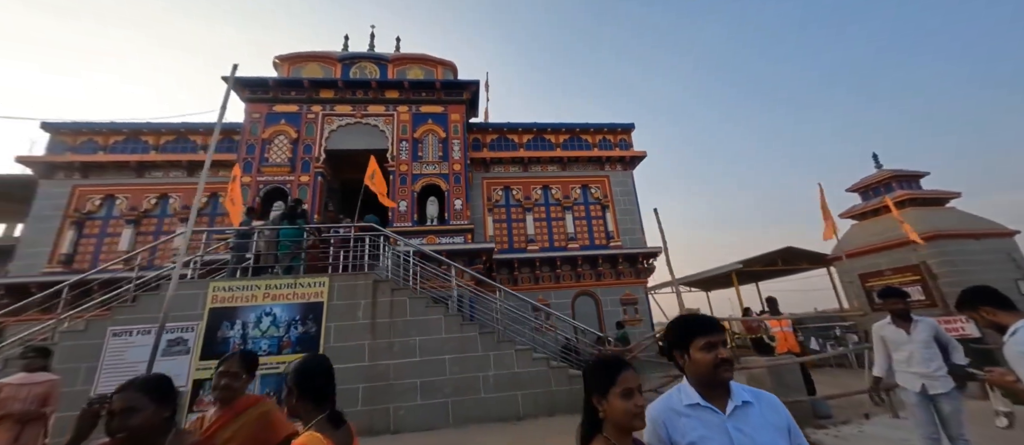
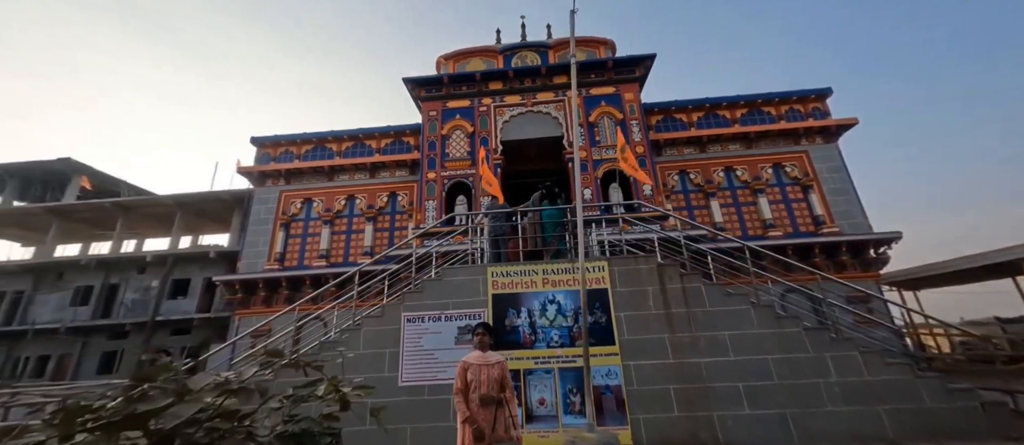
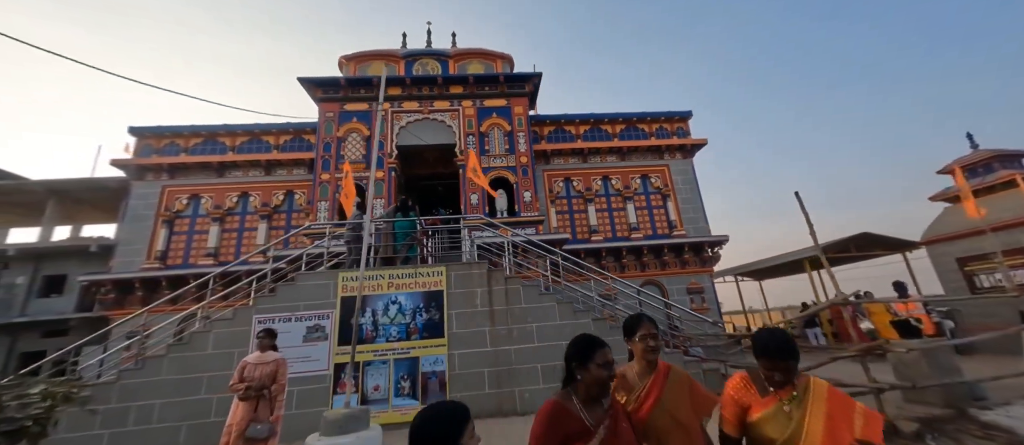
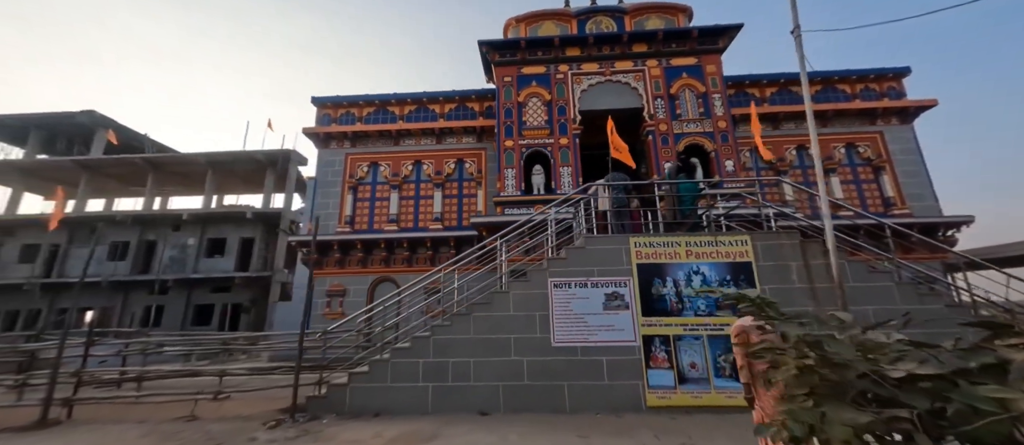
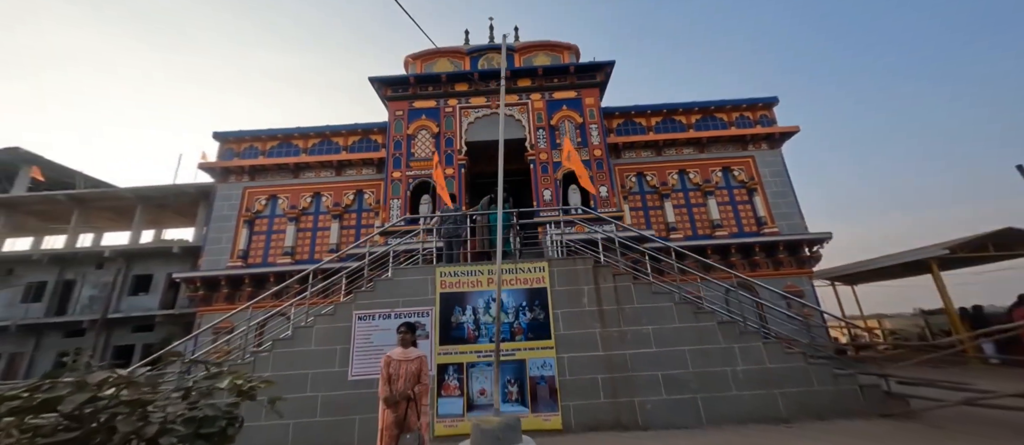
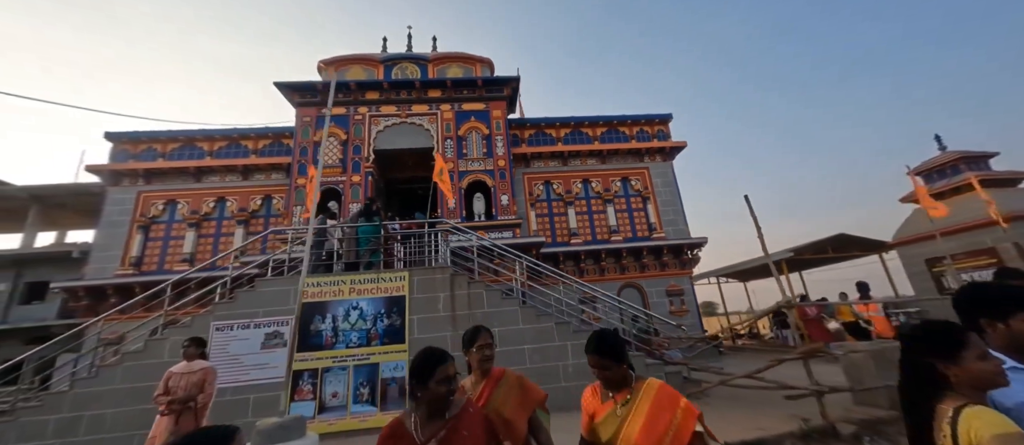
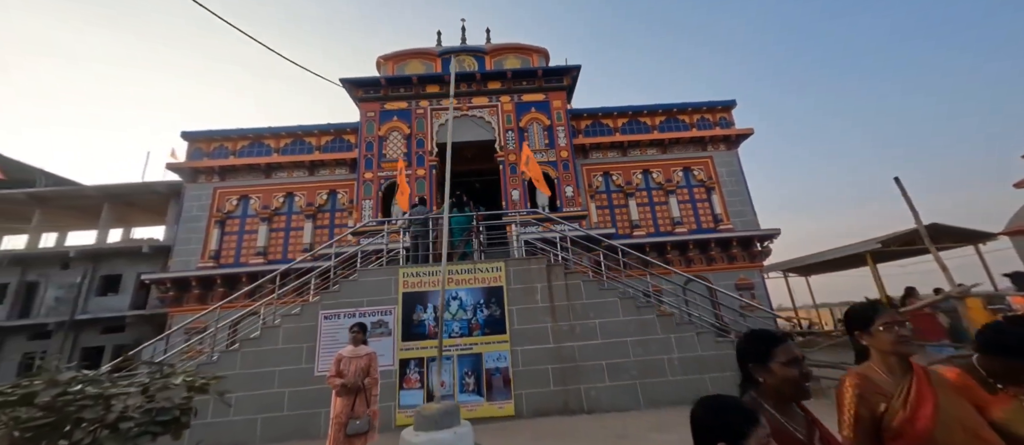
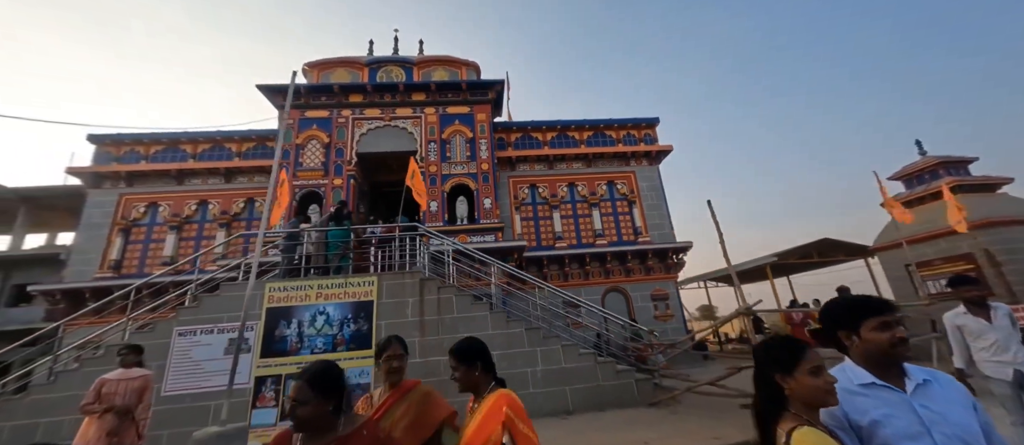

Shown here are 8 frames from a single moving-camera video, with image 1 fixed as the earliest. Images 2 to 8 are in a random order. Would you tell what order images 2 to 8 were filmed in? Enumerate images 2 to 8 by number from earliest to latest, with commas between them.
8, 6, 3, 7, 5, 2, 4
